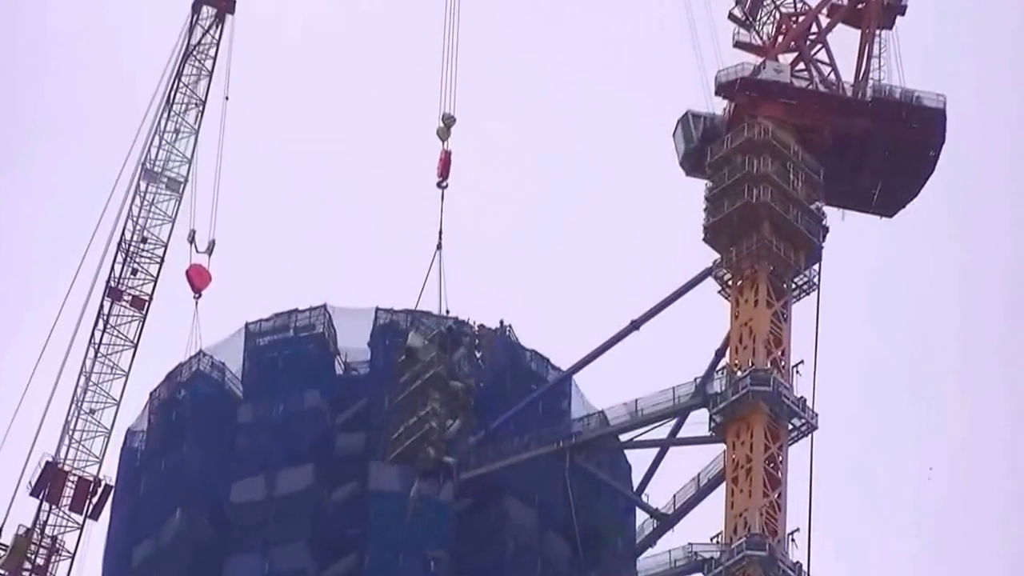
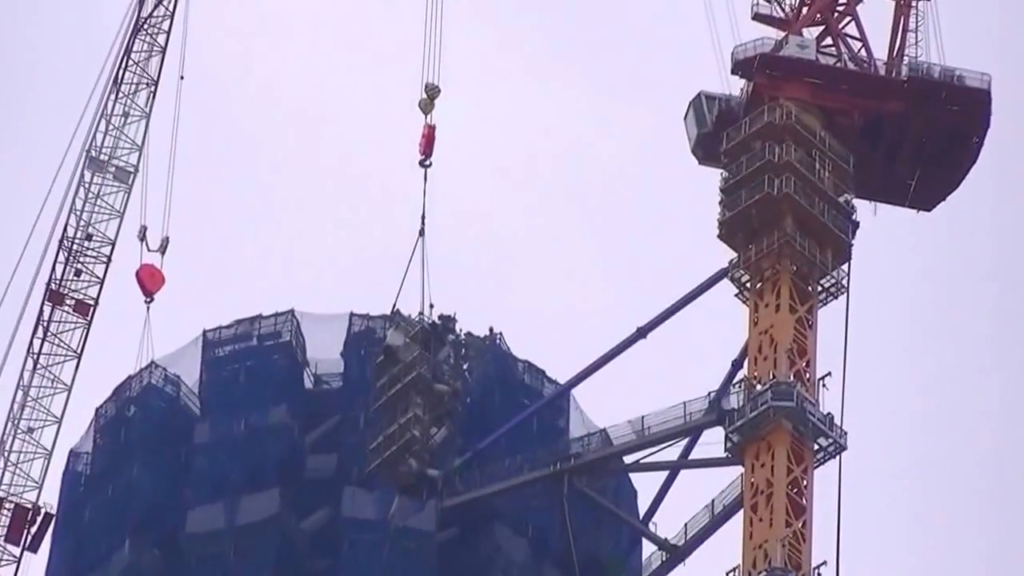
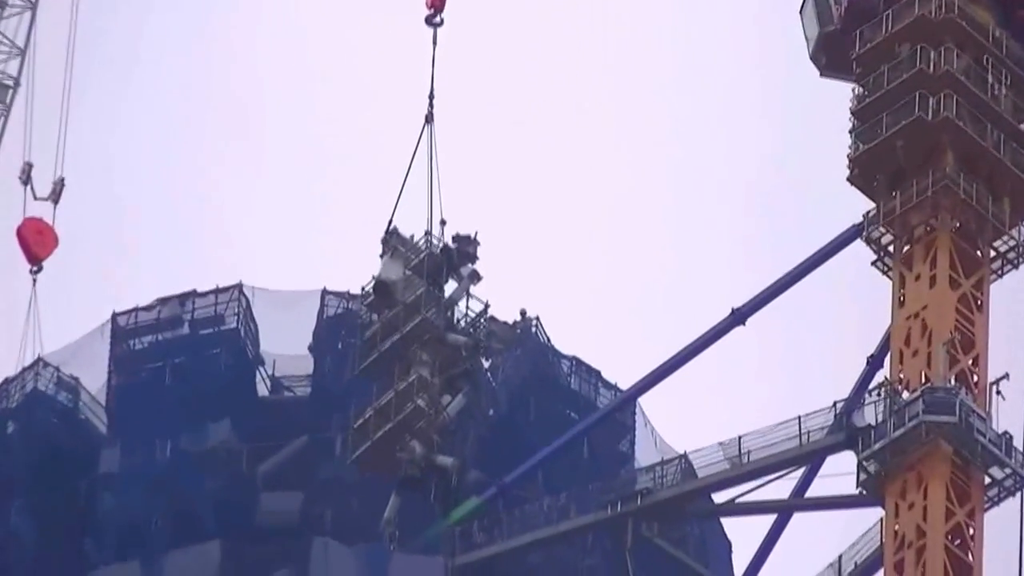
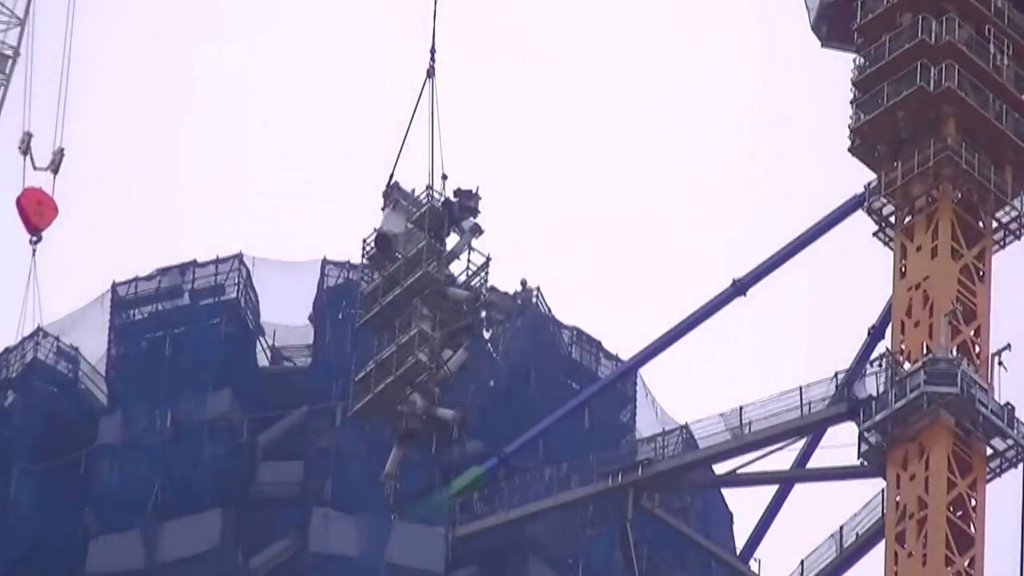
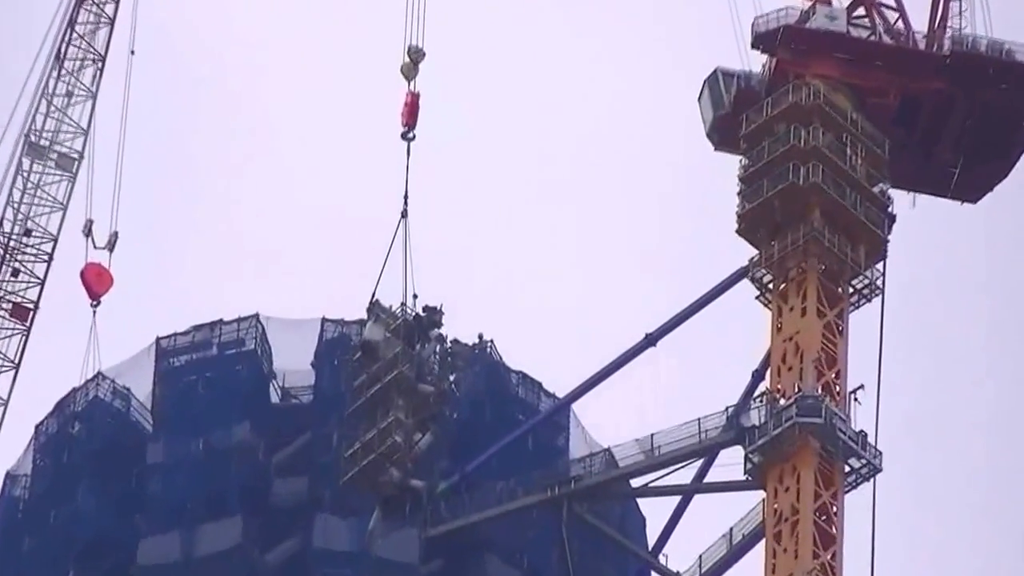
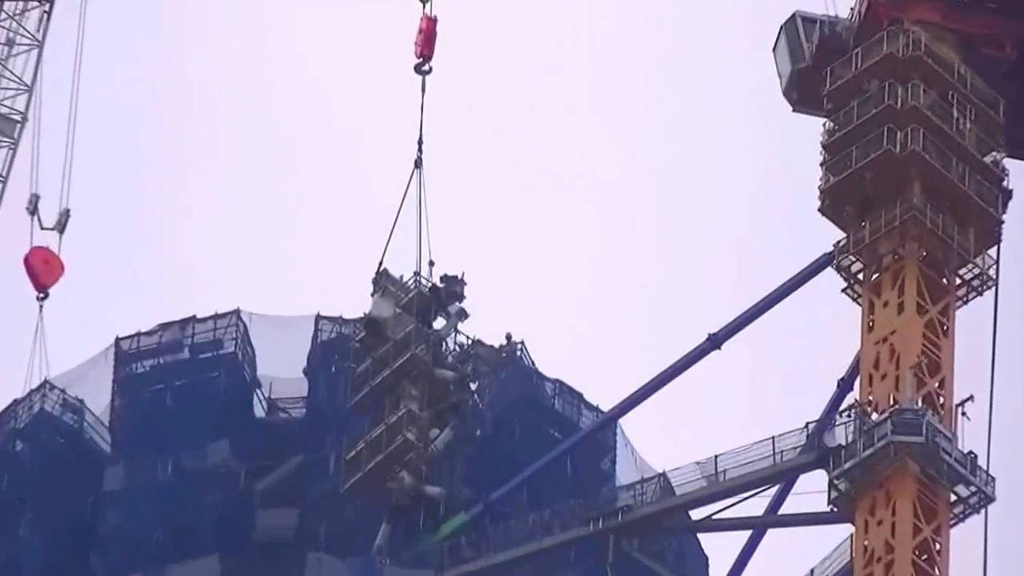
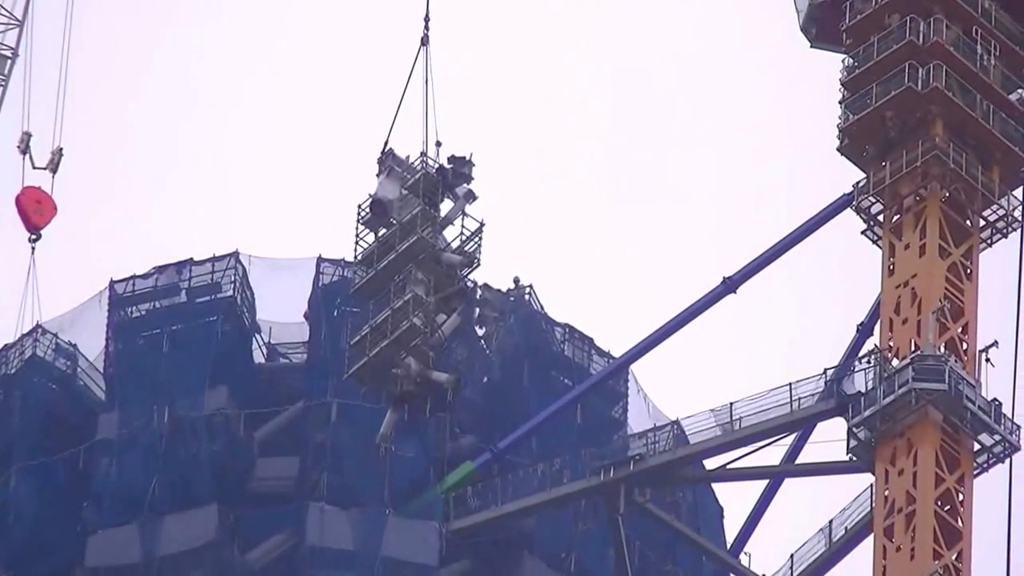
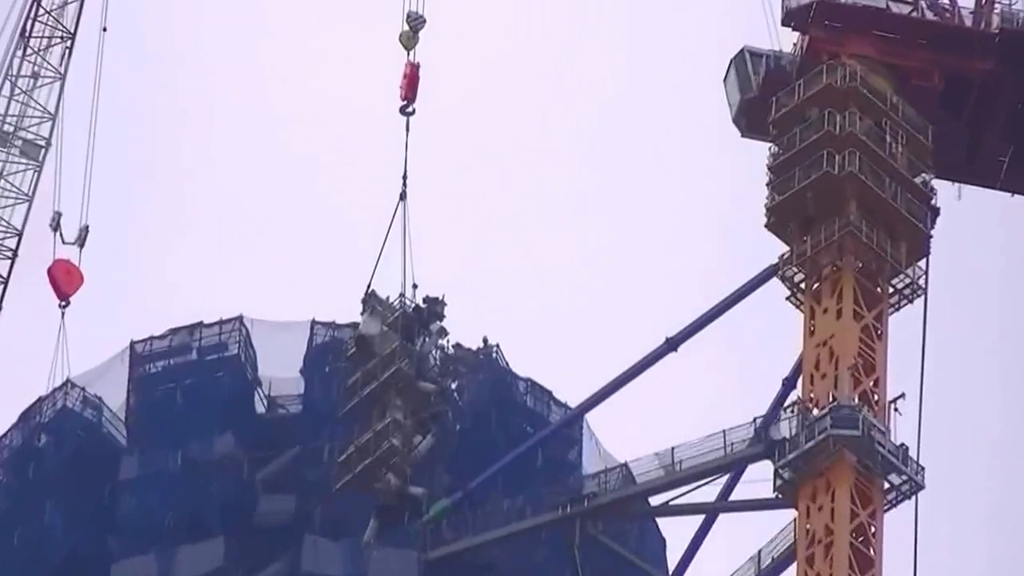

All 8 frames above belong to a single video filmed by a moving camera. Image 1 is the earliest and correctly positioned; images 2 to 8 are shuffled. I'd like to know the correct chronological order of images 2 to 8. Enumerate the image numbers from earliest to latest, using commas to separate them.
2, 5, 8, 6, 3, 4, 7
